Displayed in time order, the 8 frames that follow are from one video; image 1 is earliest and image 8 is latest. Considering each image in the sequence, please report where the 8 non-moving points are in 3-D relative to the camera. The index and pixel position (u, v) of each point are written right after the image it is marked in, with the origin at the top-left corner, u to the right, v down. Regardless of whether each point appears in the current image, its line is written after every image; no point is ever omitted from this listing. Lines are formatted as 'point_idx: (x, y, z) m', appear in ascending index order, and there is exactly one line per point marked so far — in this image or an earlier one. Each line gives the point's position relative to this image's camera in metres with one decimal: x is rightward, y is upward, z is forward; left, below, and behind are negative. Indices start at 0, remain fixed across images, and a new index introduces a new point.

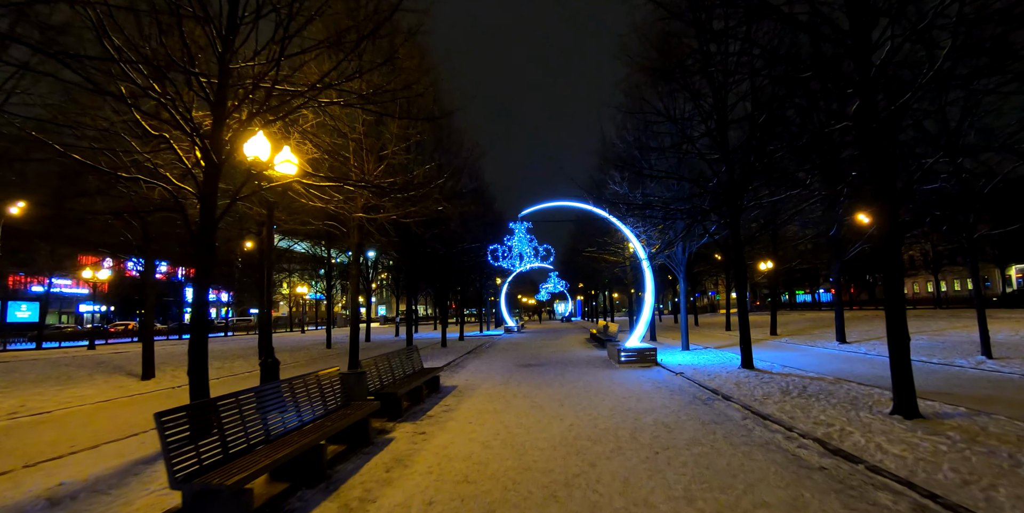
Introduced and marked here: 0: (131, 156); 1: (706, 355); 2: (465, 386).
0: (-7.0, +1.9, +8.3) m
1: (+6.0, -3.1, +13.8) m
2: (-1.1, -3.0, +10.4) m
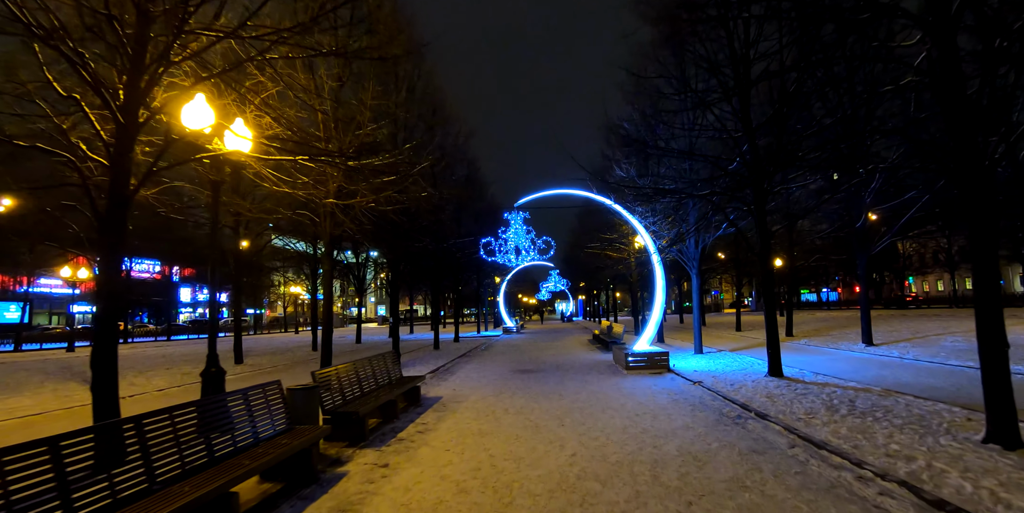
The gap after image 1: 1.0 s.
0: (-7.2, +2.0, +6.9) m
1: (+5.9, -2.9, +12.4) m
2: (-1.3, -2.8, +9.0) m
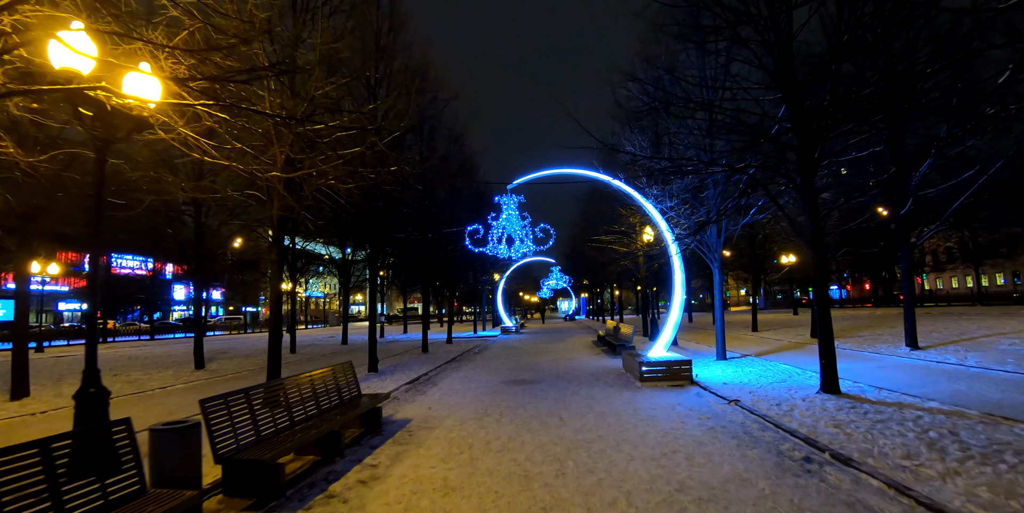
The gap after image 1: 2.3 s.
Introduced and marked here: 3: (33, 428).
0: (-7.4, +2.2, +5.0) m
1: (+5.7, -2.6, +10.5) m
2: (-1.5, -2.6, +7.1) m
3: (-9.1, -3.3, +8.5) m
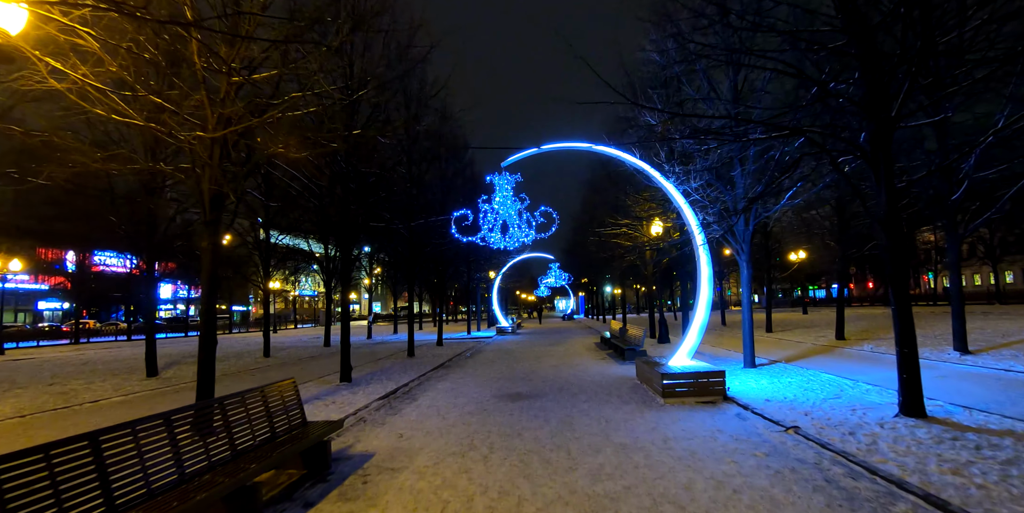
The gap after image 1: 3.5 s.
0: (-7.5, +2.4, +3.3) m
1: (+5.6, -2.4, +8.8) m
2: (-1.6, -2.4, +5.4) m
3: (-9.2, -3.1, +6.8) m
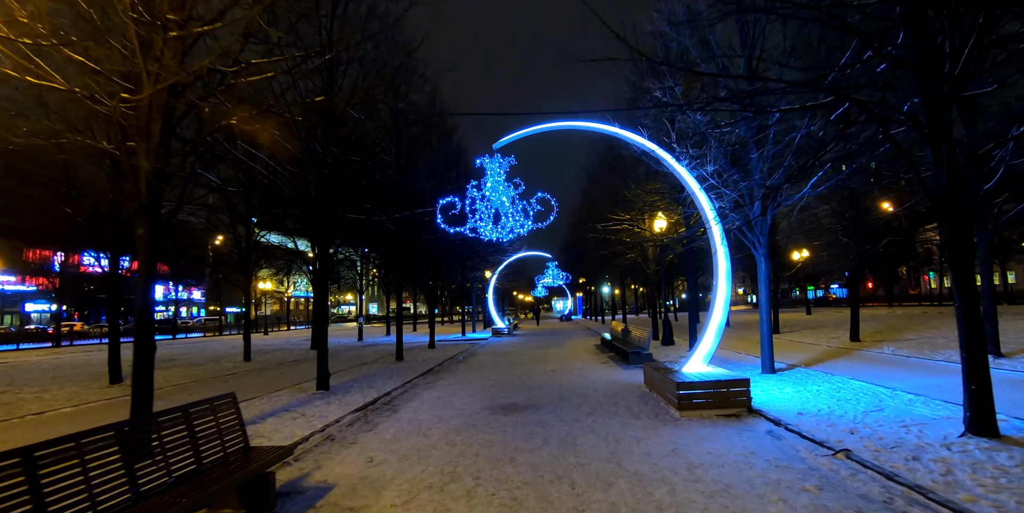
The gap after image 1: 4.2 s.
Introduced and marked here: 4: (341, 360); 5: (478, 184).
0: (-7.6, +2.6, +2.2) m
1: (+5.5, -2.3, +7.8) m
2: (-1.6, -2.3, +4.4) m
3: (-9.3, -2.9, +5.7) m
4: (-6.1, -3.7, +15.9) m
5: (-0.7, +1.5, +9.2) m
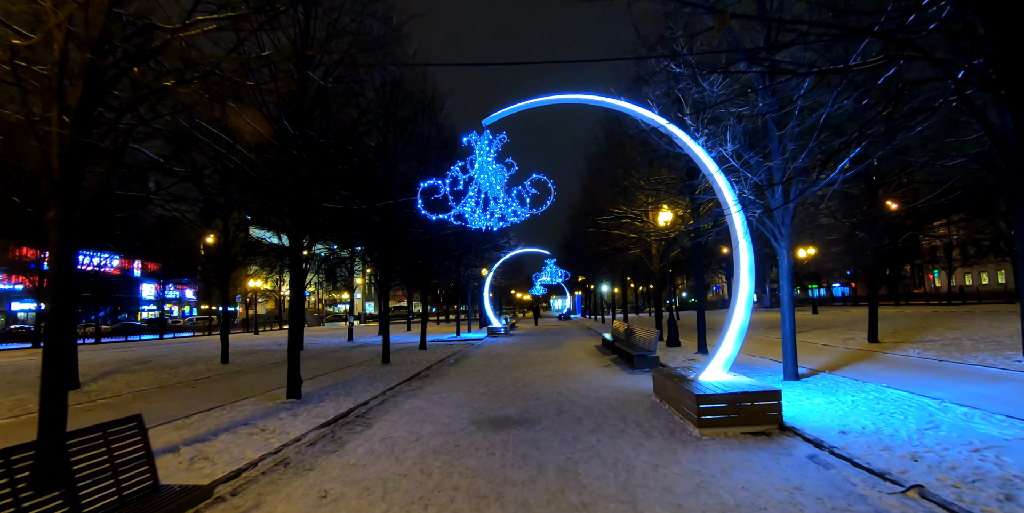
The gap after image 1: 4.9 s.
0: (-7.7, +2.7, +1.2) m
1: (+5.3, -2.2, +6.9) m
2: (-1.8, -2.2, +3.4) m
3: (-9.4, -2.8, +4.7) m
4: (-6.2, -3.5, +14.9) m
5: (-0.9, +1.6, +8.2) m
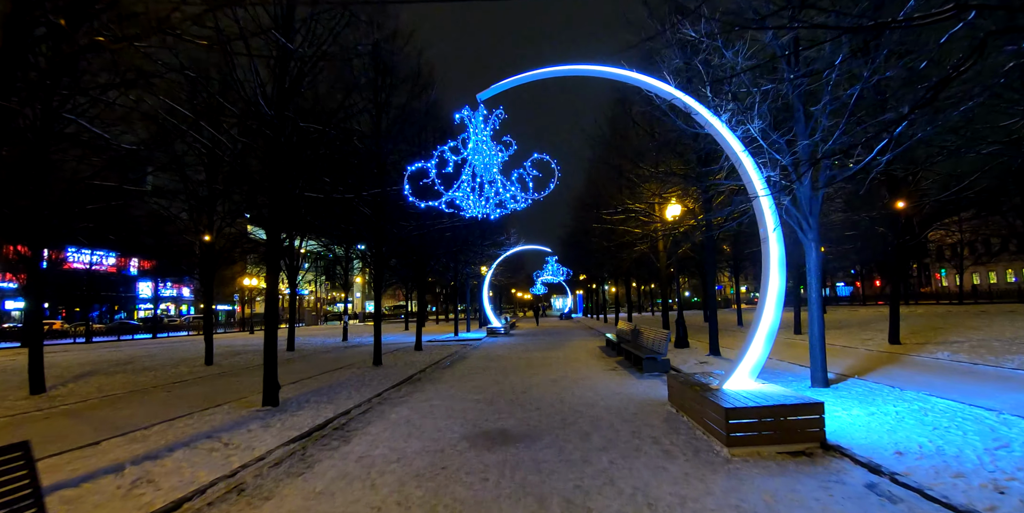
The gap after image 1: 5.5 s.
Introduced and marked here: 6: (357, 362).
0: (-7.7, +2.8, +0.4) m
1: (+5.3, -2.1, +6.1) m
2: (-1.8, -2.1, +2.6) m
3: (-9.4, -2.7, +3.9) m
4: (-6.3, -3.4, +14.2) m
5: (-0.9, +1.8, +7.4) m
6: (-4.8, -3.3, +13.9) m
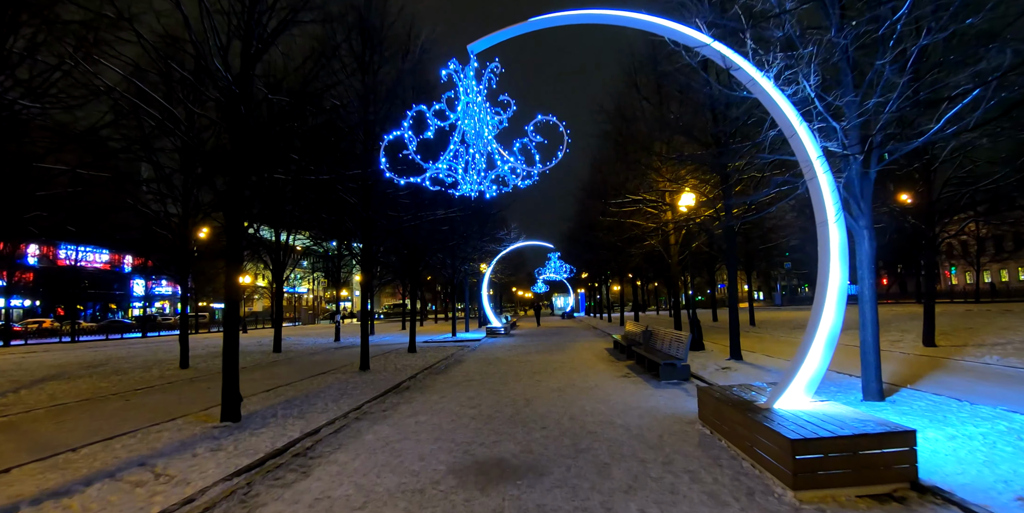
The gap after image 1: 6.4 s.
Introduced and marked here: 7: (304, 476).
0: (-7.7, +2.9, -0.7) m
1: (+5.3, -1.9, +4.9) m
2: (-1.8, -1.9, +1.5) m
3: (-9.4, -2.6, +2.8) m
4: (-6.2, -3.2, +13.1) m
5: (-0.9, +1.9, +6.3) m
6: (-4.8, -3.1, +12.8) m
7: (-2.1, -2.2, +4.5) m
